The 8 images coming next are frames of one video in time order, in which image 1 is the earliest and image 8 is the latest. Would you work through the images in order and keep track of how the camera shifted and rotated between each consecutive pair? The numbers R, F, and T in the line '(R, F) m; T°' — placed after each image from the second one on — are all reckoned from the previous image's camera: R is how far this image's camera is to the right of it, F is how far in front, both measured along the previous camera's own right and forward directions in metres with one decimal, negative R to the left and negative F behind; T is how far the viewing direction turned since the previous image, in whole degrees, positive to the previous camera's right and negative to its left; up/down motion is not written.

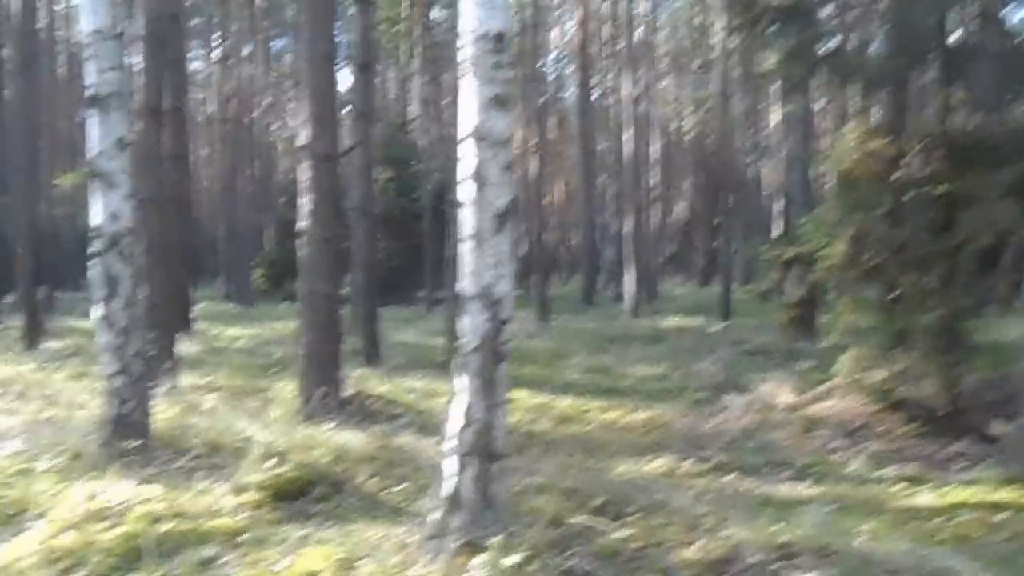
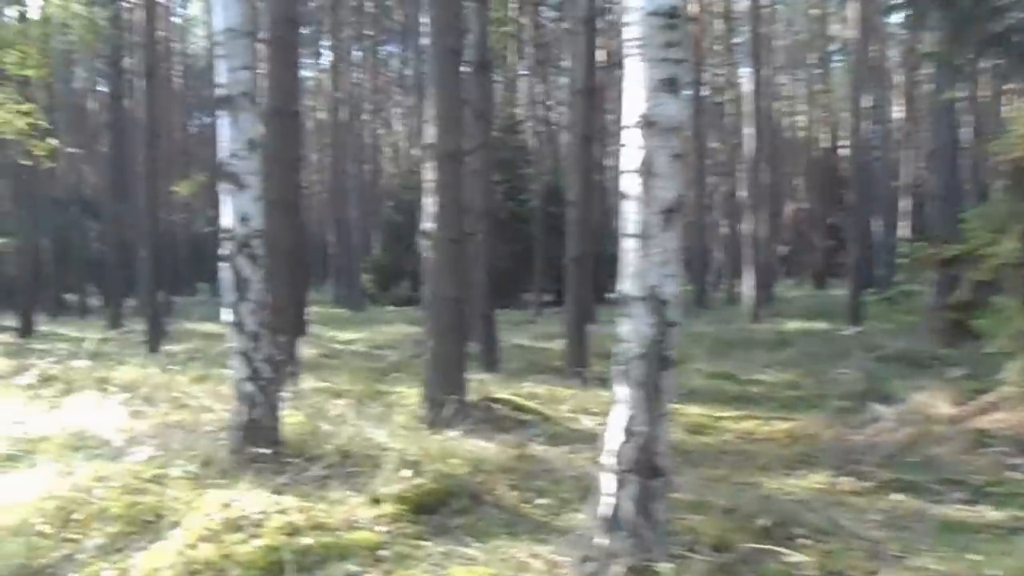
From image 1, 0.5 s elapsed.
(-0.2, +0.3) m; -4°
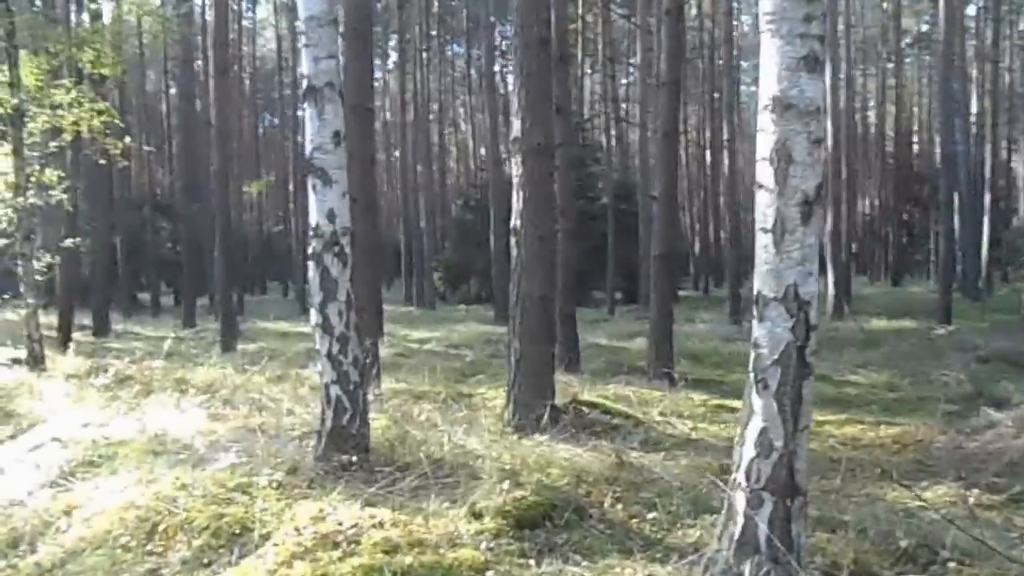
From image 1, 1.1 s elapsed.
(-0.1, +0.3) m; -2°
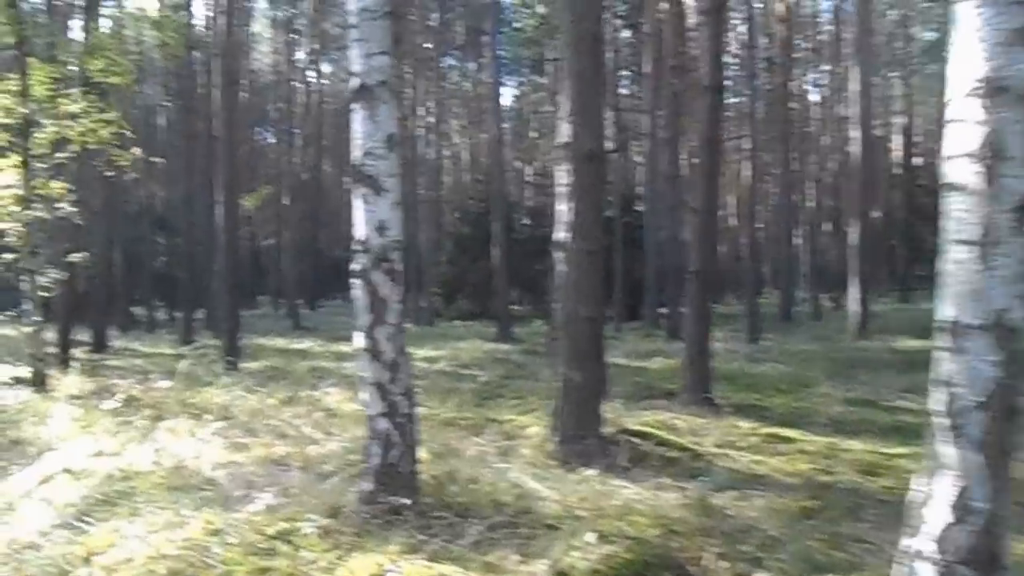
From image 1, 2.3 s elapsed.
(-0.3, +0.7) m; 0°
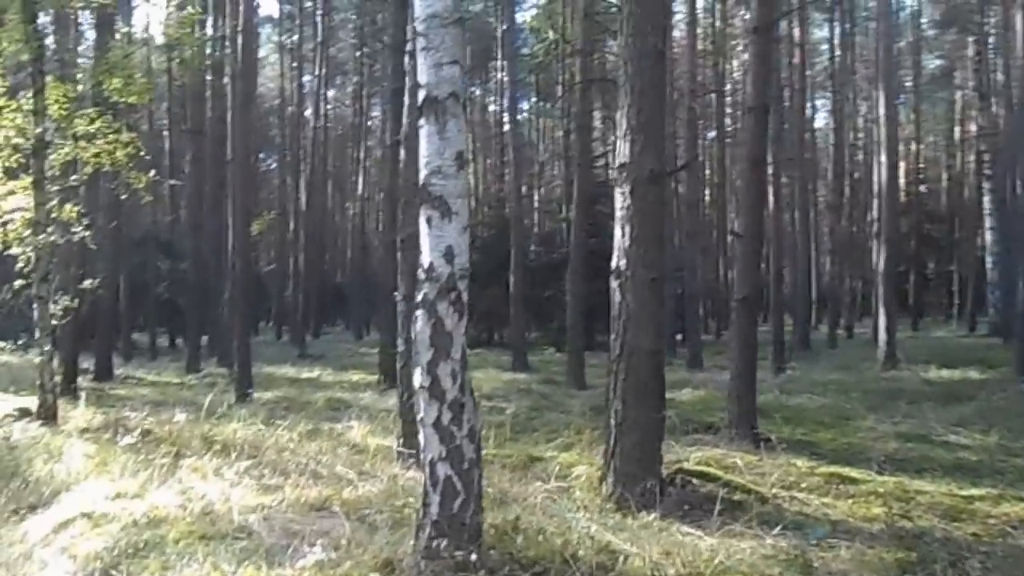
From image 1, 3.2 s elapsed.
(-0.3, +0.6) m; 0°
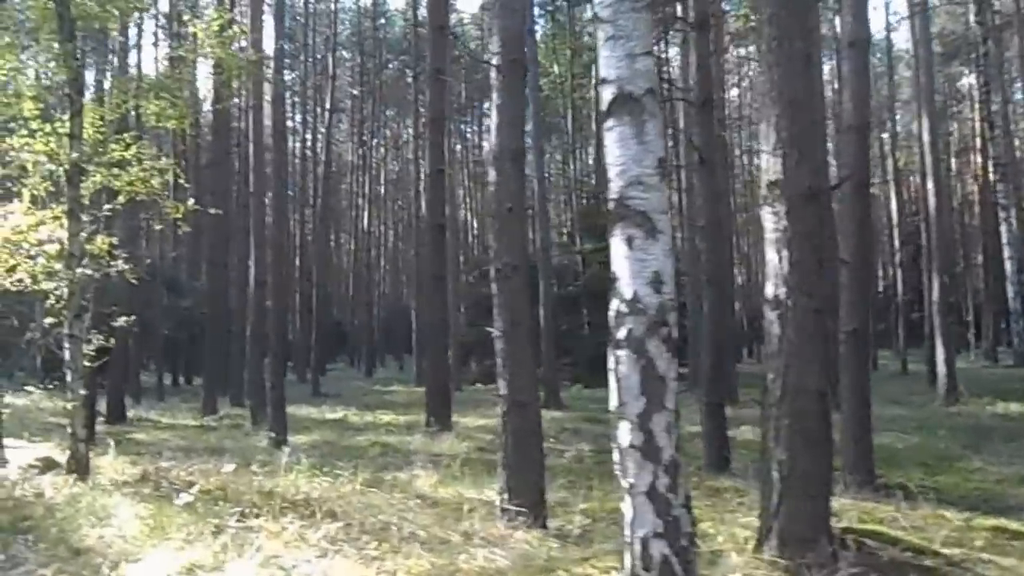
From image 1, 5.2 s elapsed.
(-0.7, +1.2) m; +1°
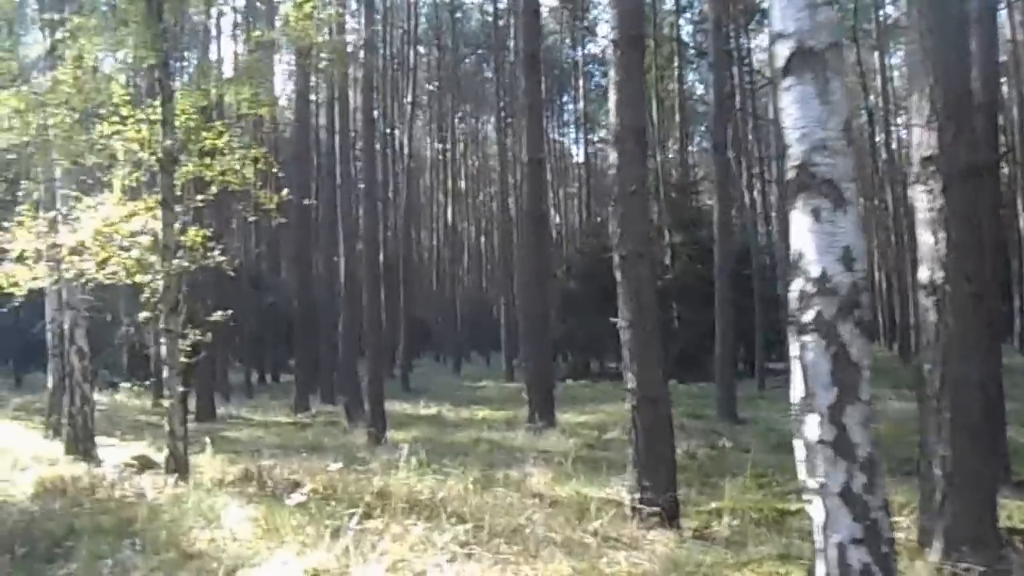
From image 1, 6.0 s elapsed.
(-0.3, +0.4) m; -3°
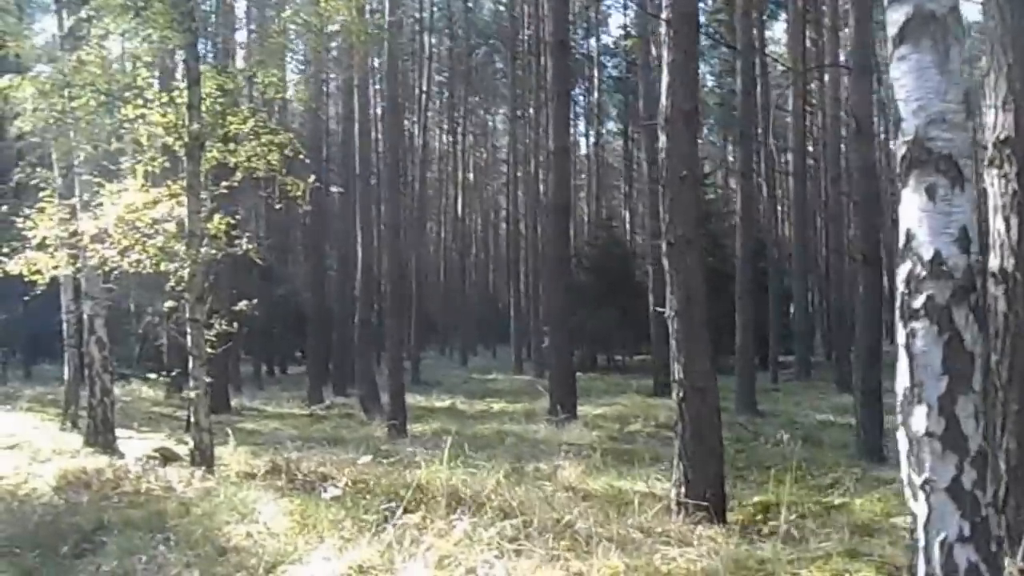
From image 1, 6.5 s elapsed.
(-0.2, +0.2) m; 0°
